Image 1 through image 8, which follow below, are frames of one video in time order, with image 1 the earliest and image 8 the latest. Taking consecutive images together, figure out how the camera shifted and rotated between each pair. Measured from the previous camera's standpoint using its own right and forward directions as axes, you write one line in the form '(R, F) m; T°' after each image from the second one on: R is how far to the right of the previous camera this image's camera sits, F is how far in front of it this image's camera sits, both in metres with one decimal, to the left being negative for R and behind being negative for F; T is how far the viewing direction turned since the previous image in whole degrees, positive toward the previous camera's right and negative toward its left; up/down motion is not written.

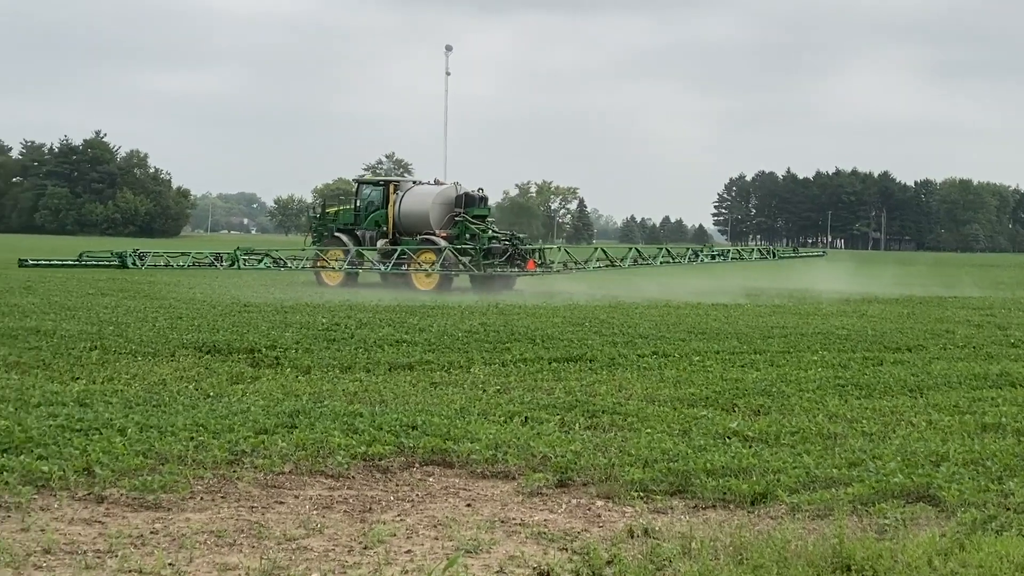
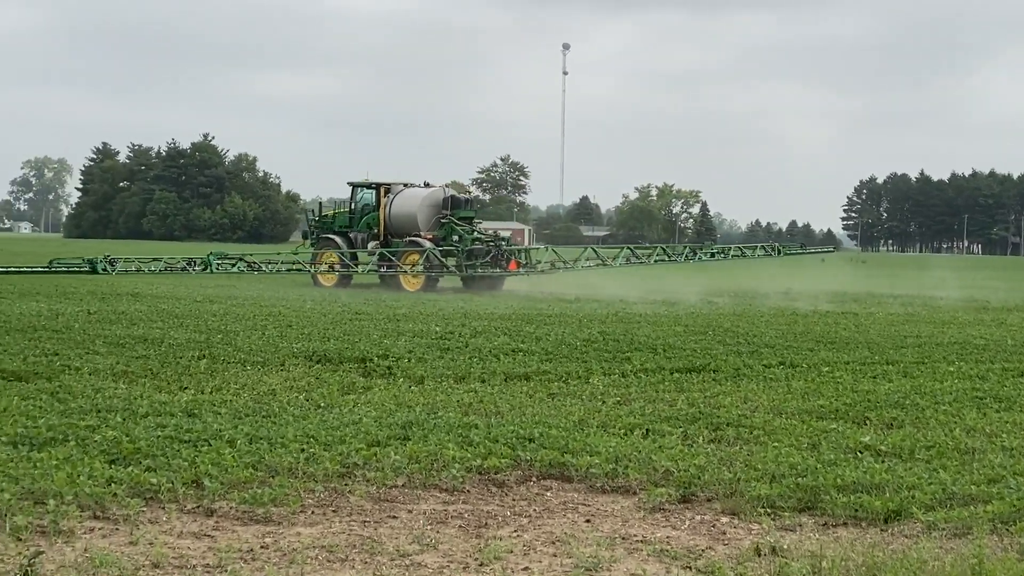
(-0.2, +0.3) m; -3°
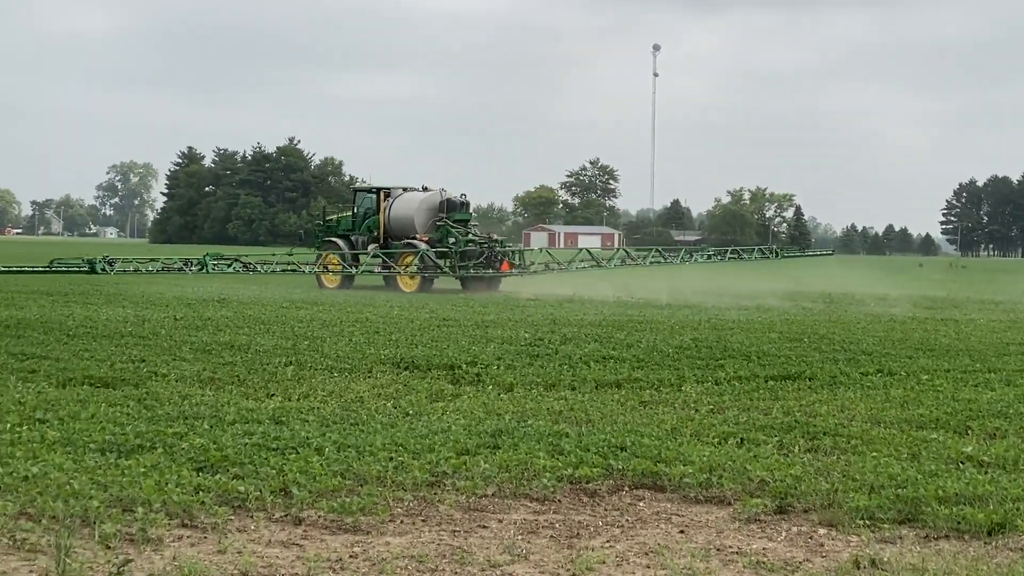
(-0.2, +0.1) m; -2°
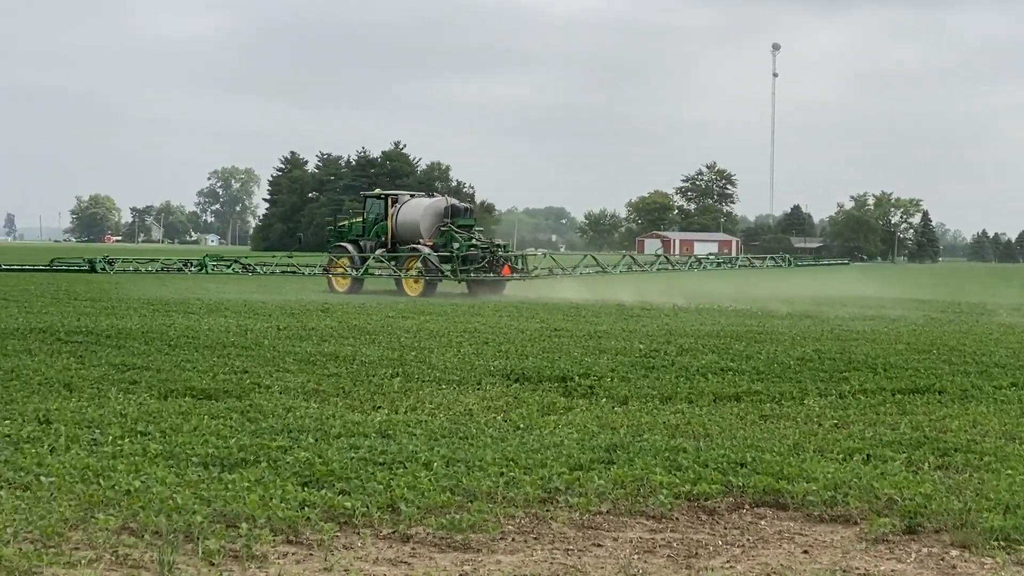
(-0.3, +0.3) m; -2°
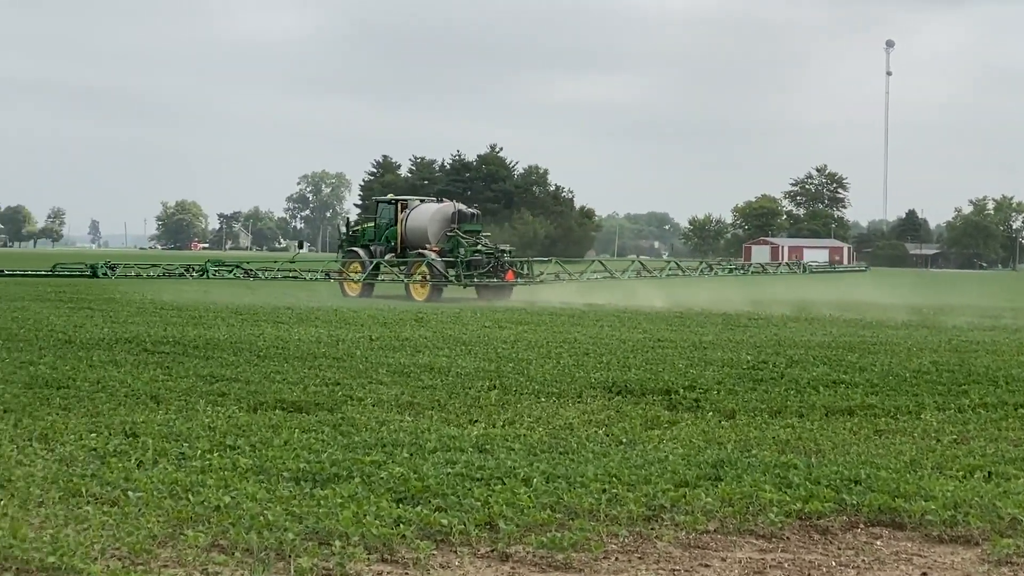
(-0.3, +0.3) m; -2°
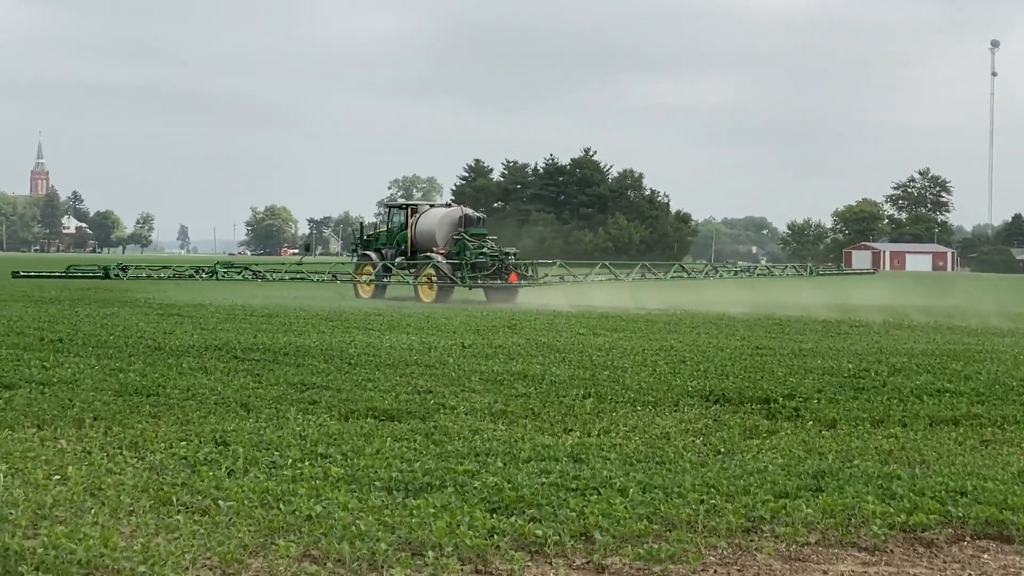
(-0.2, +0.1) m; -2°
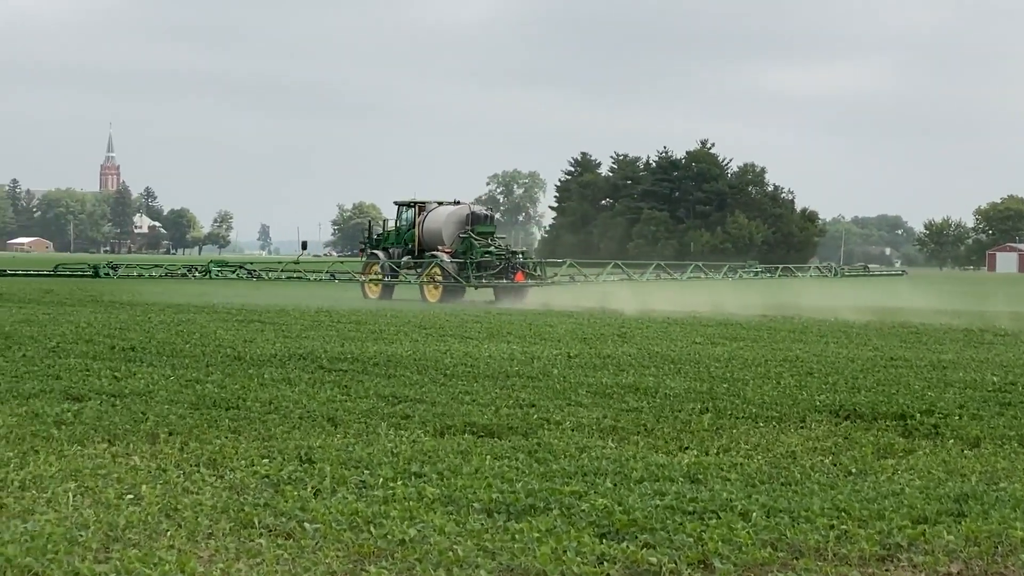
(-0.3, +0.7) m; -1°
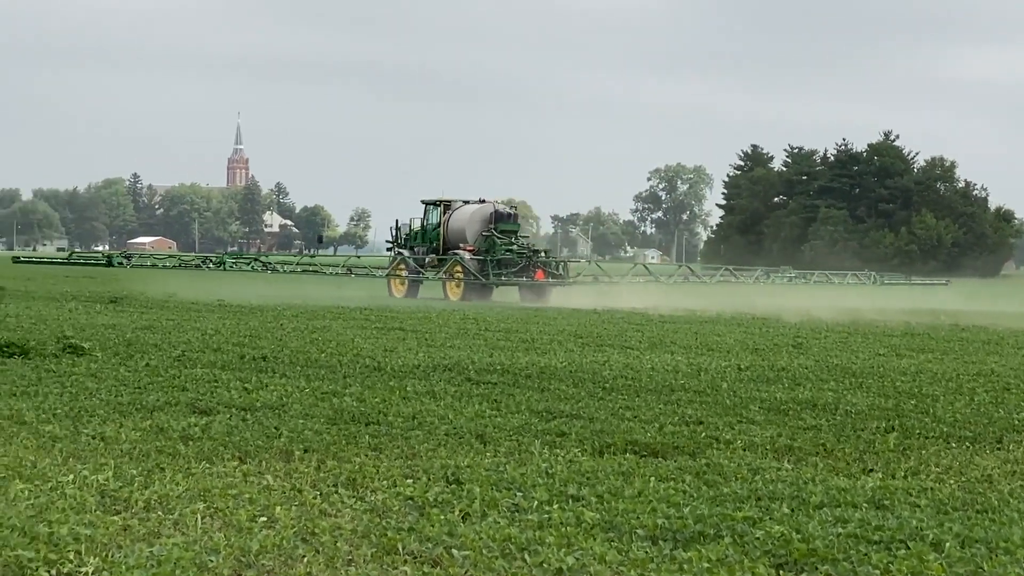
(-0.5, +0.6) m; -2°
